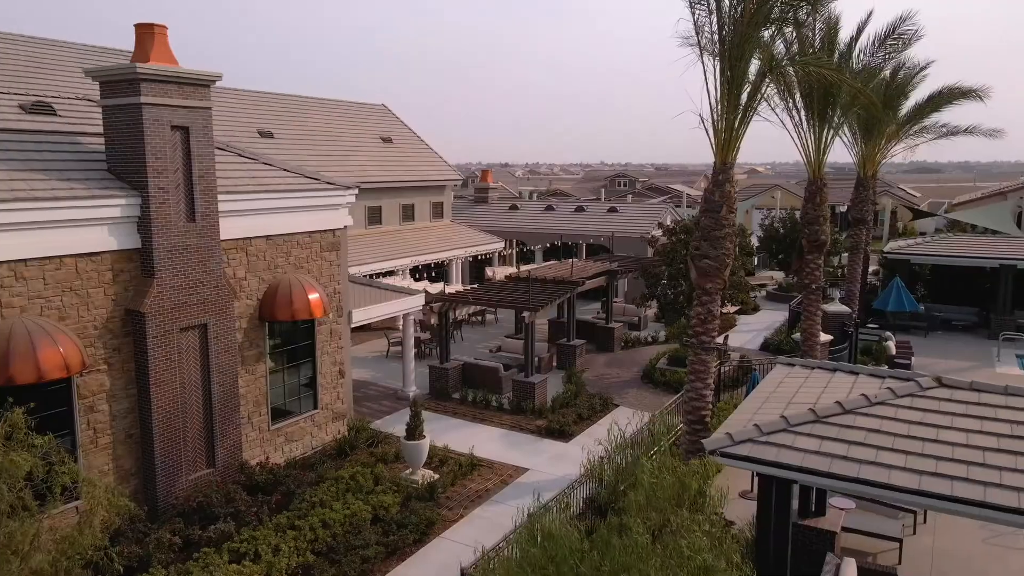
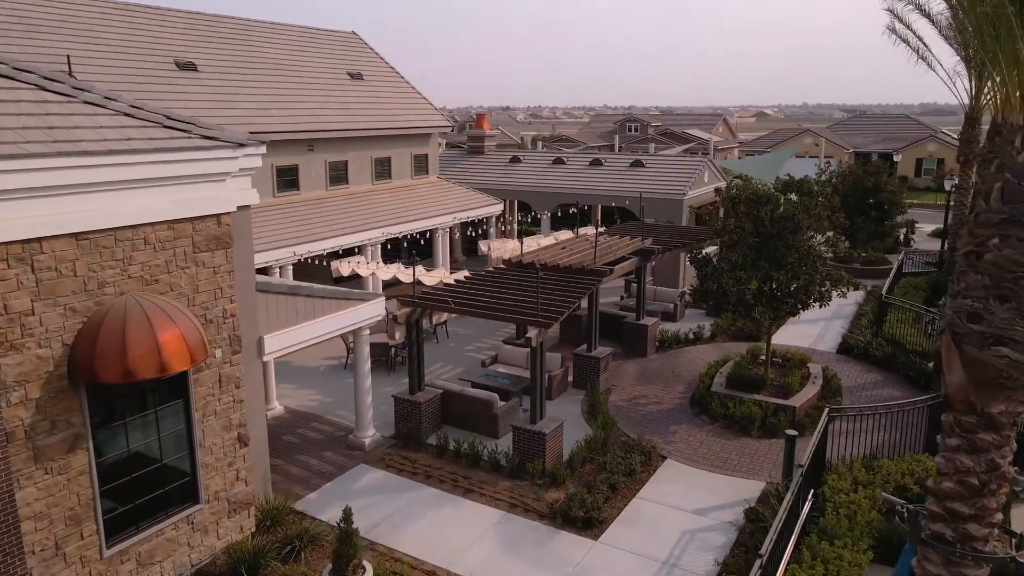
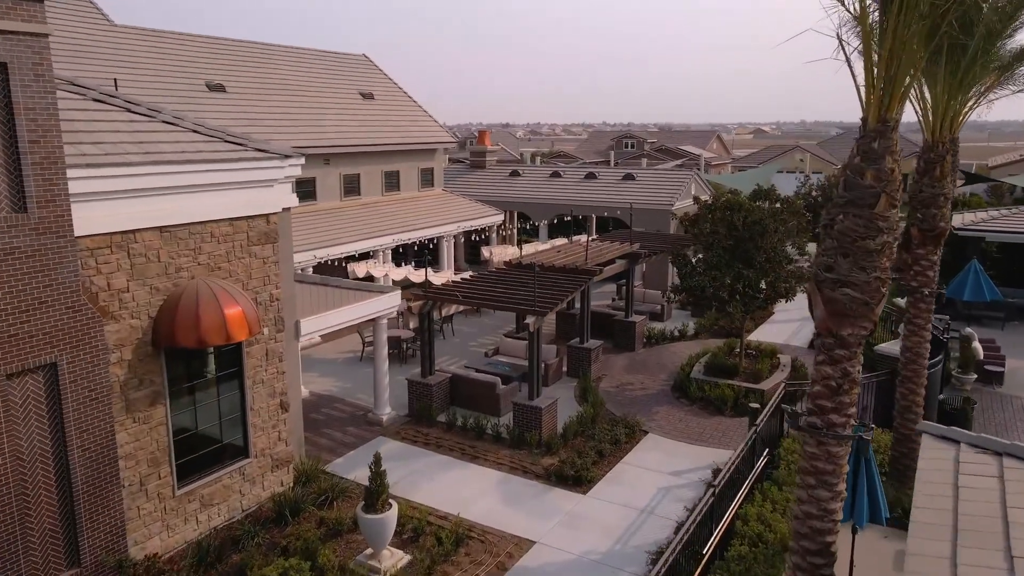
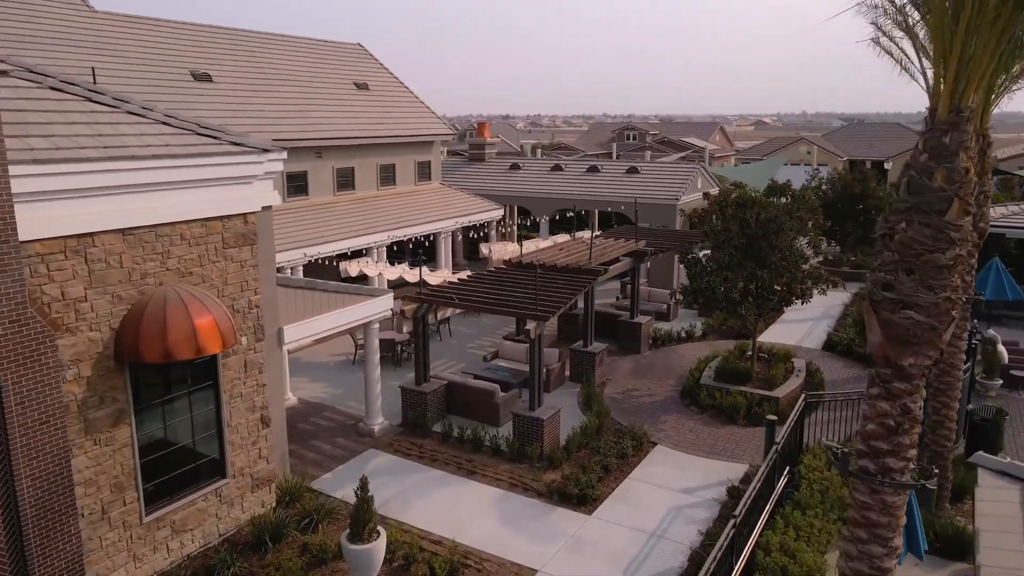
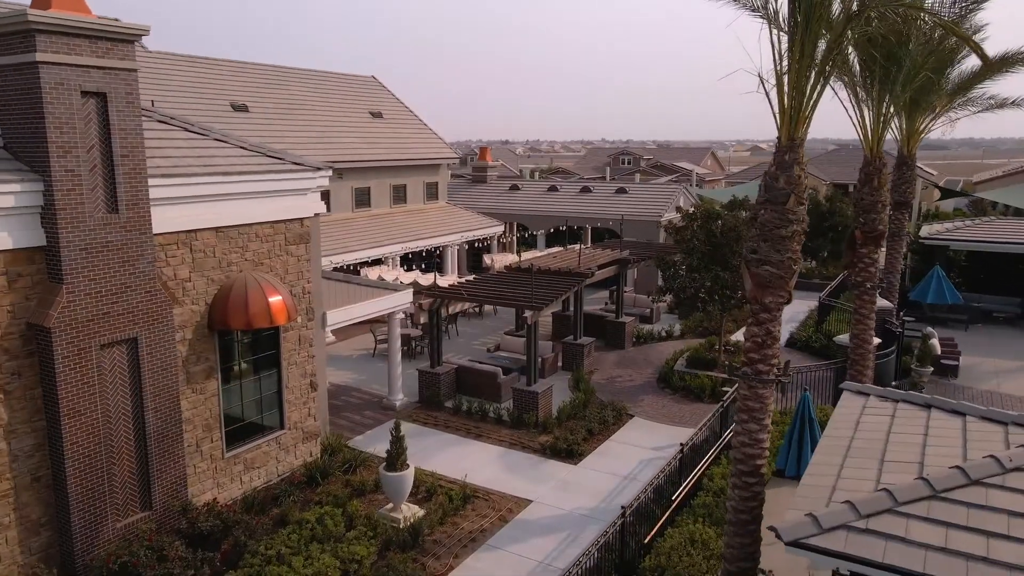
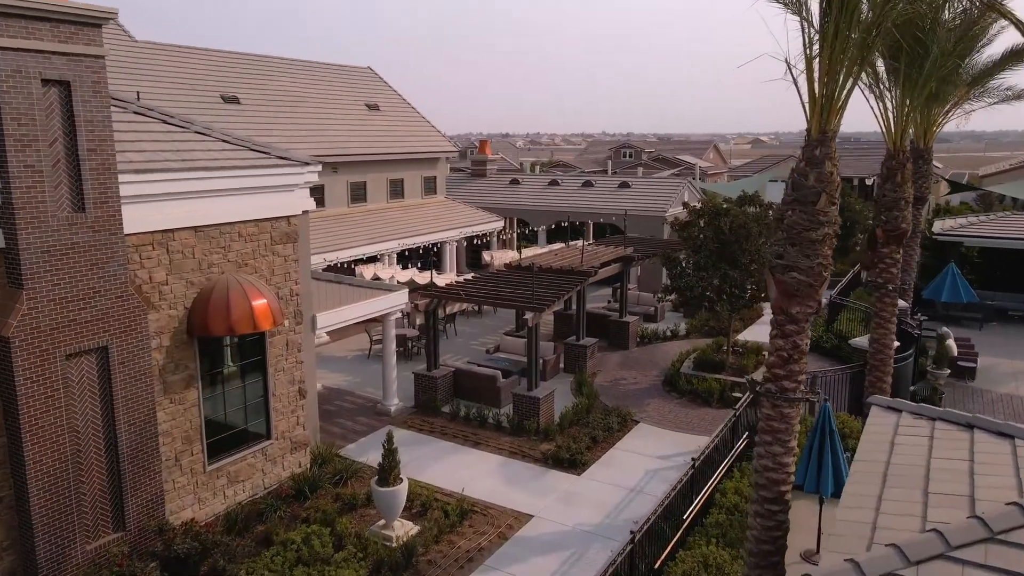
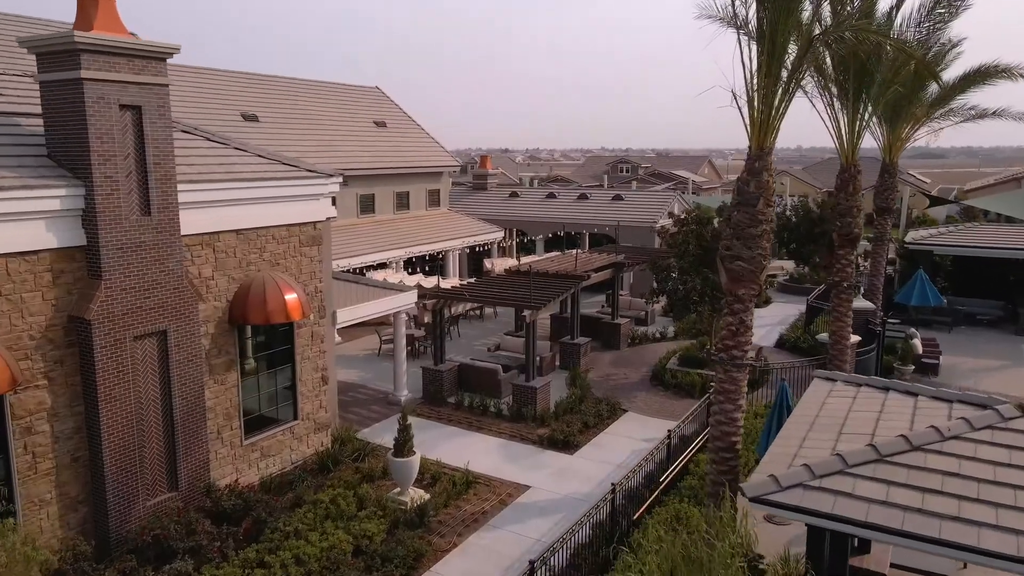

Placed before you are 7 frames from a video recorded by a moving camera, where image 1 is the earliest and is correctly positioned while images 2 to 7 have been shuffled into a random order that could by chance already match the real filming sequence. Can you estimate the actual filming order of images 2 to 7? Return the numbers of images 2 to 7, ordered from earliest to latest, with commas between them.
7, 5, 6, 3, 4, 2
